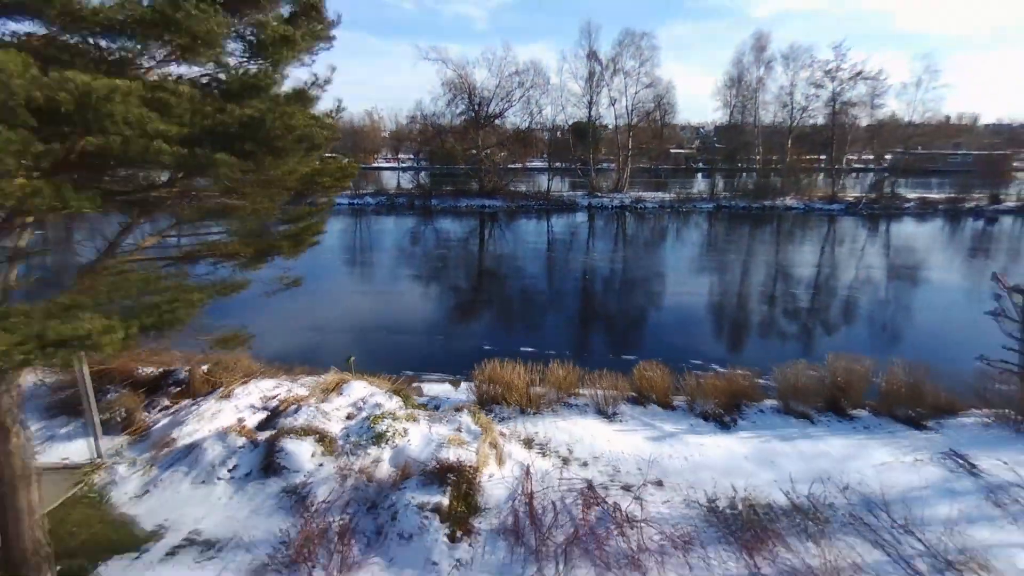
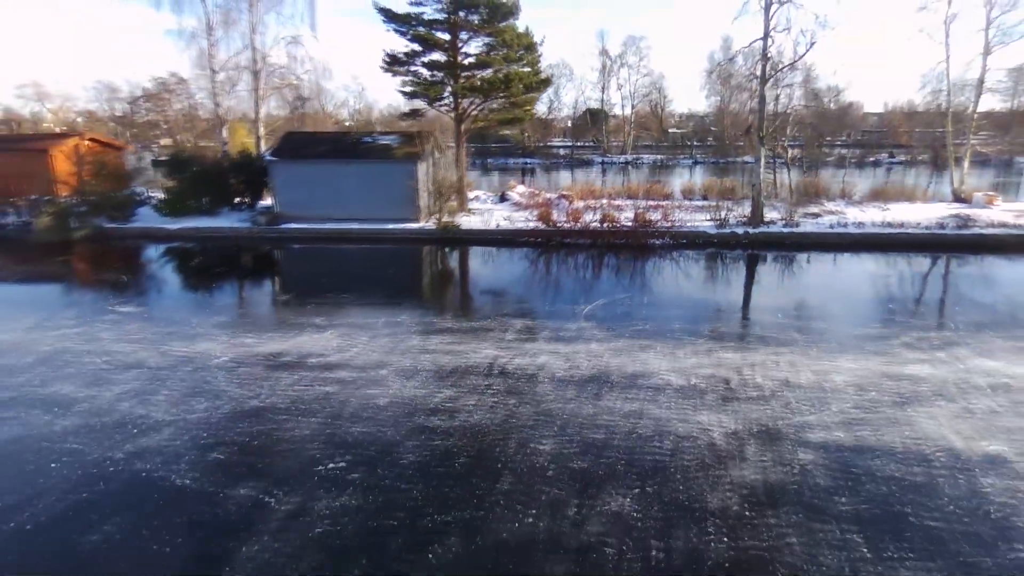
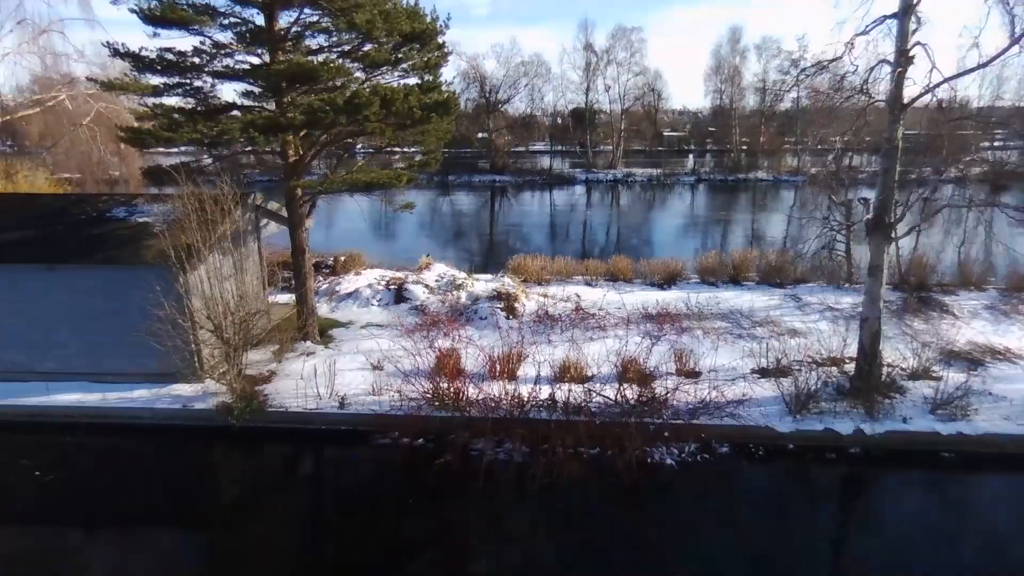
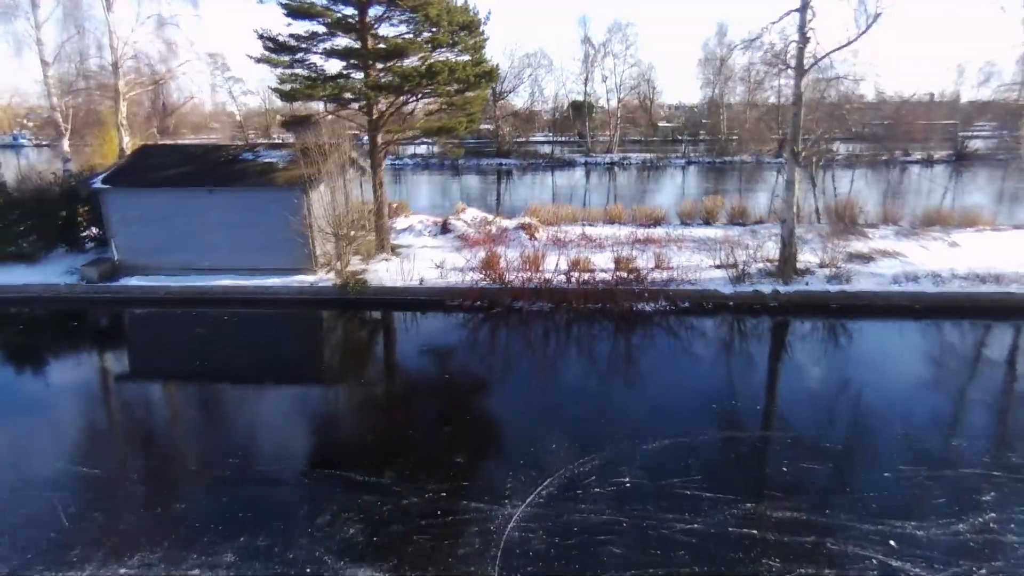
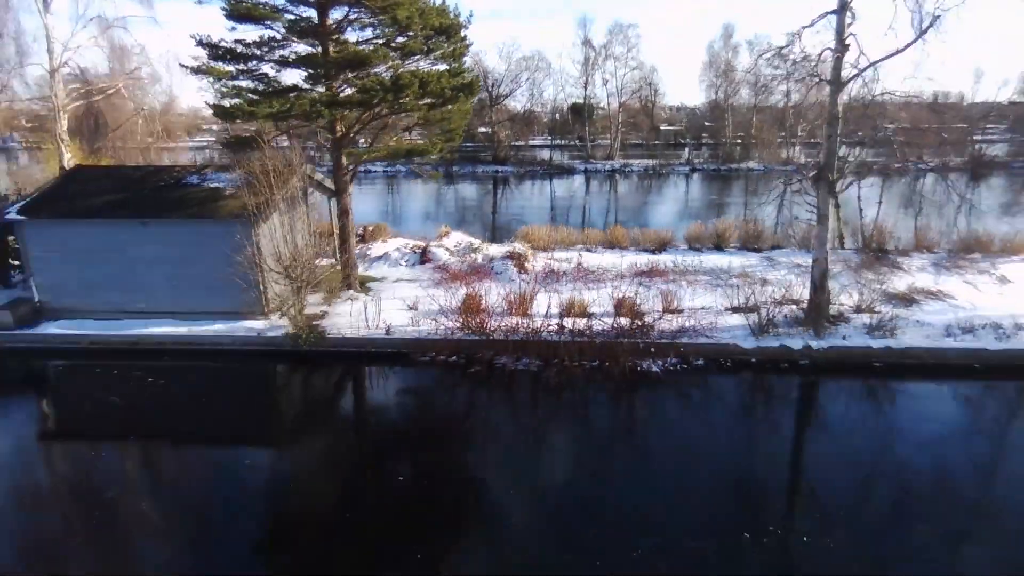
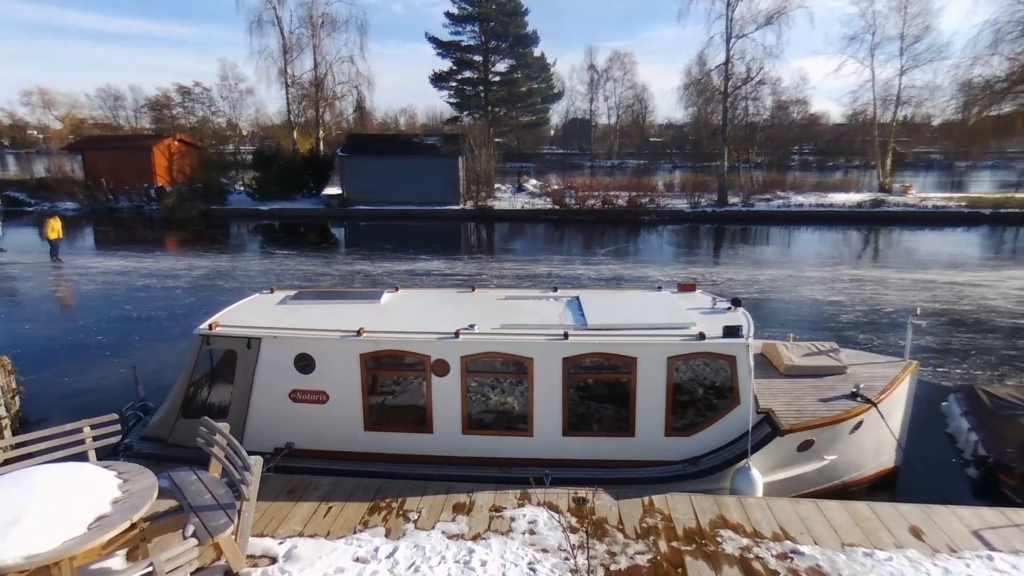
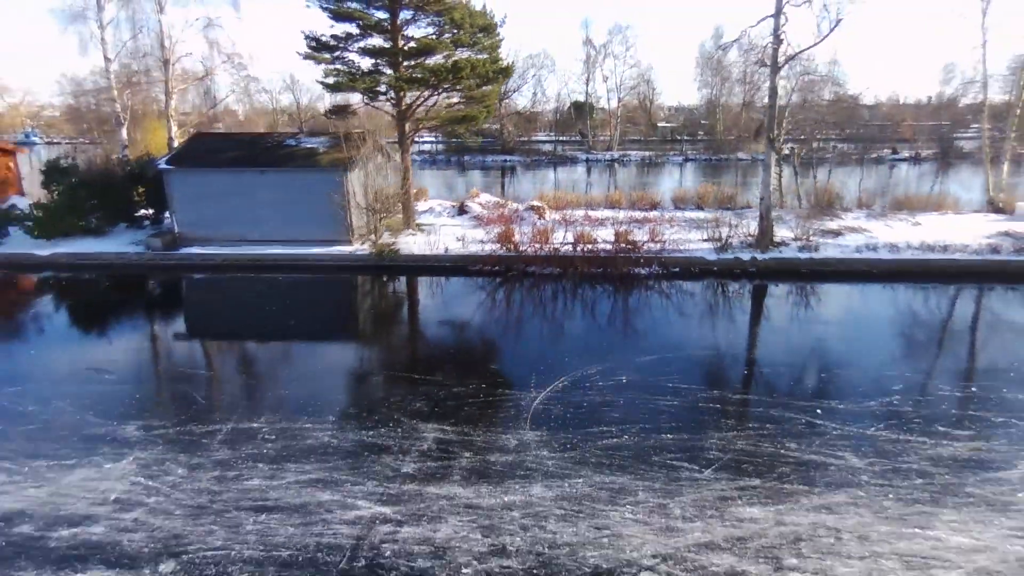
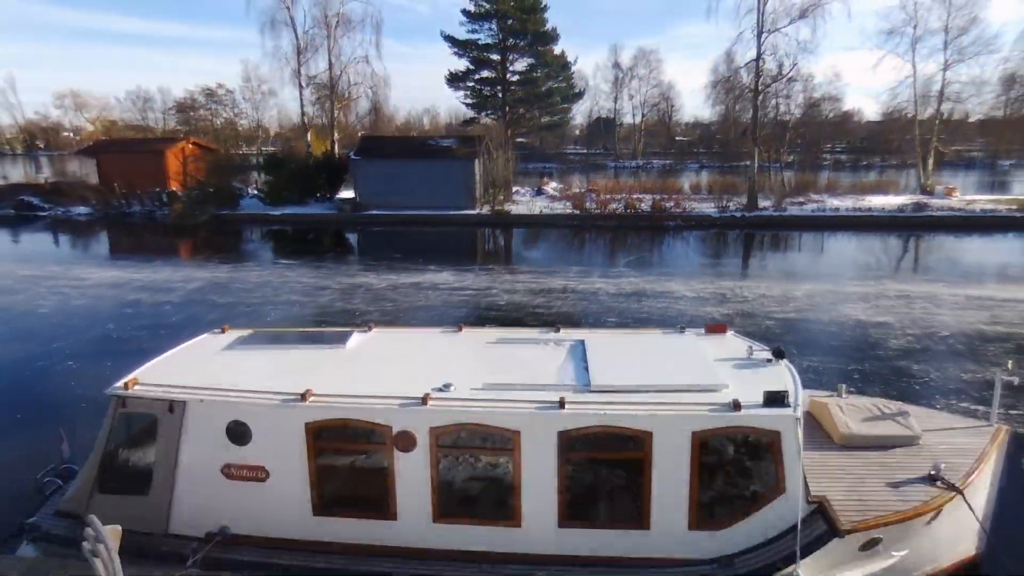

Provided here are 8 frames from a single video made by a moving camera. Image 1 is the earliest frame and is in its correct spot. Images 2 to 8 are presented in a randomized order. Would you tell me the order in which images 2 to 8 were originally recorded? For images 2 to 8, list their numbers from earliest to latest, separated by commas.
3, 5, 4, 7, 2, 8, 6
